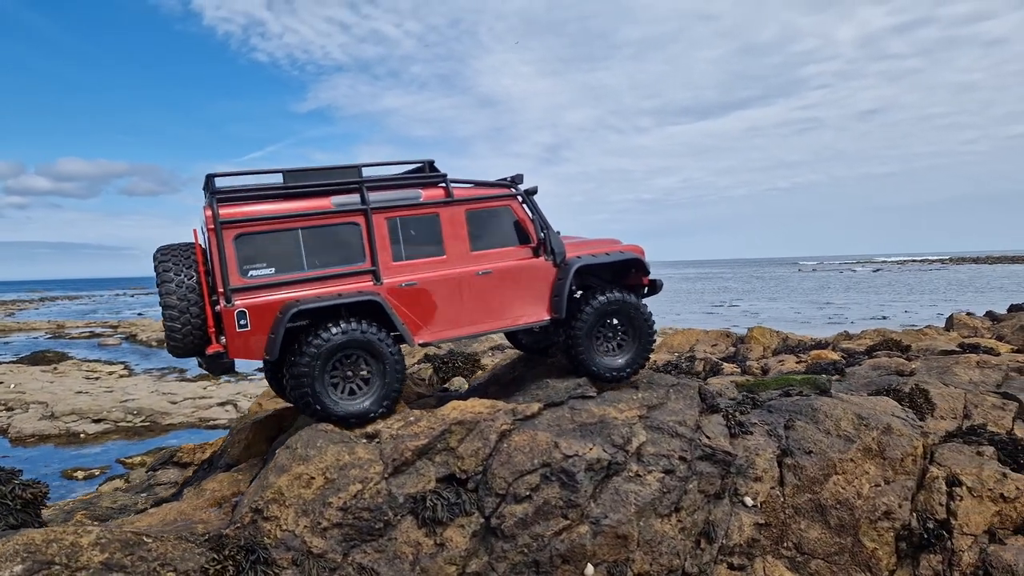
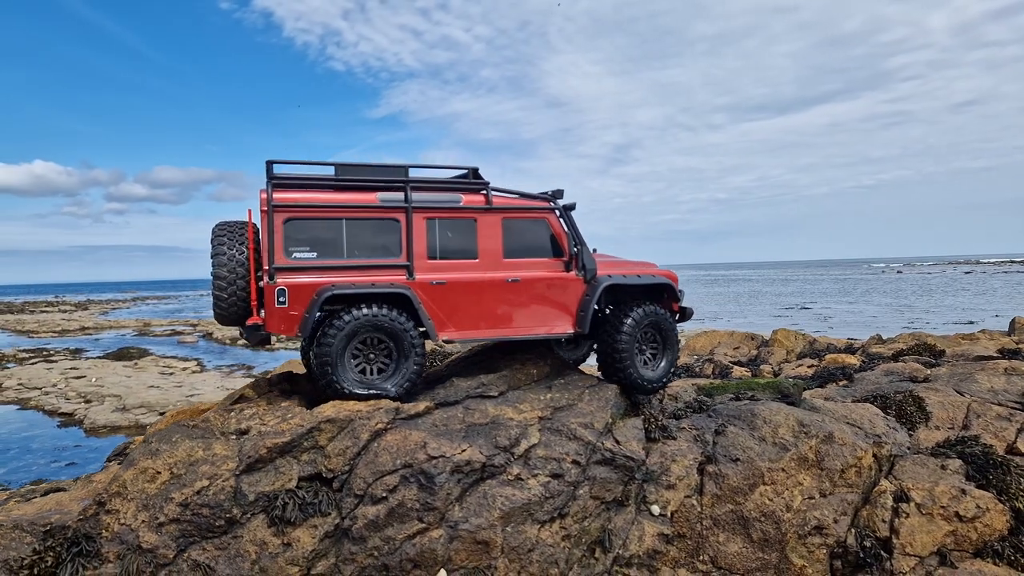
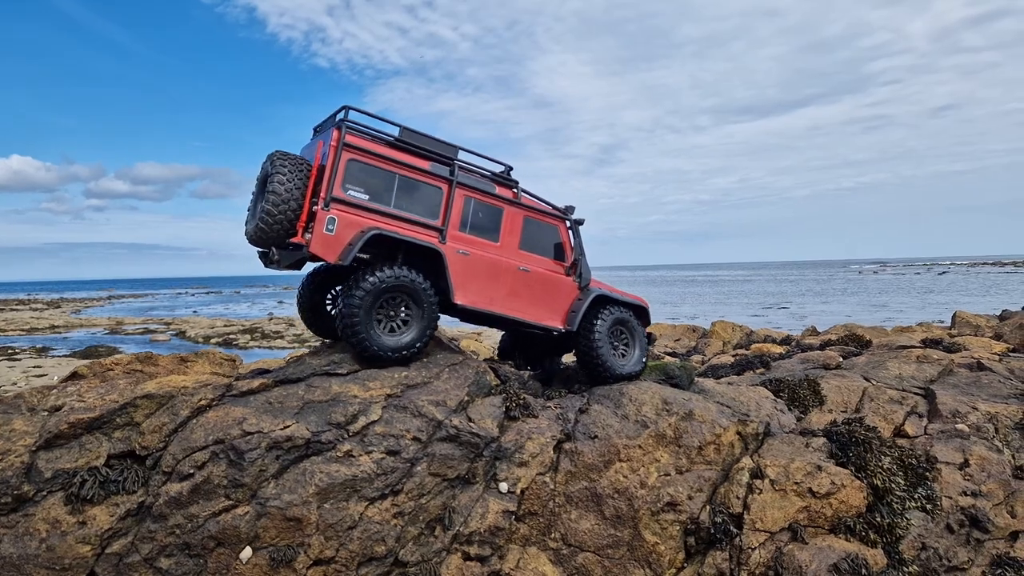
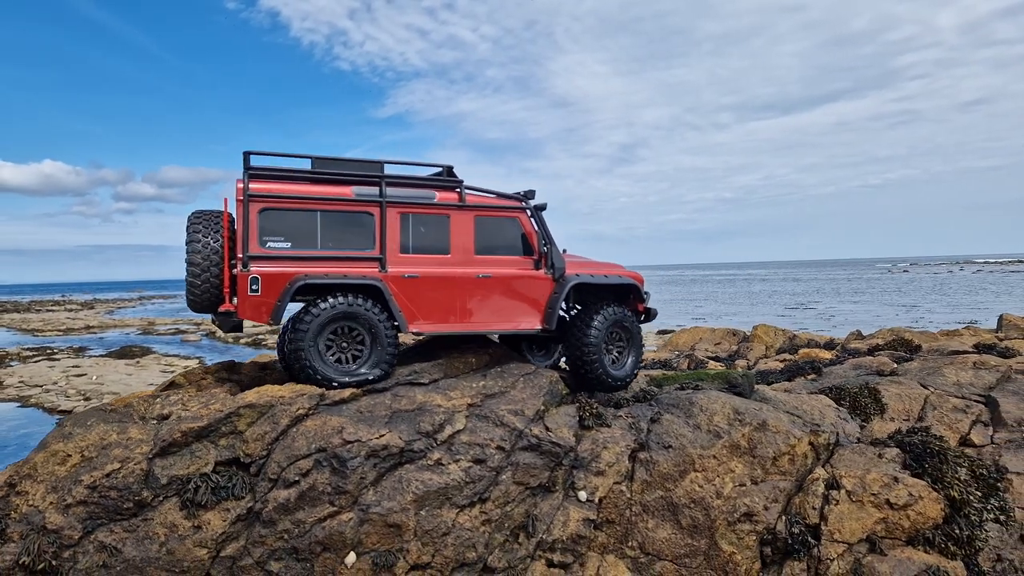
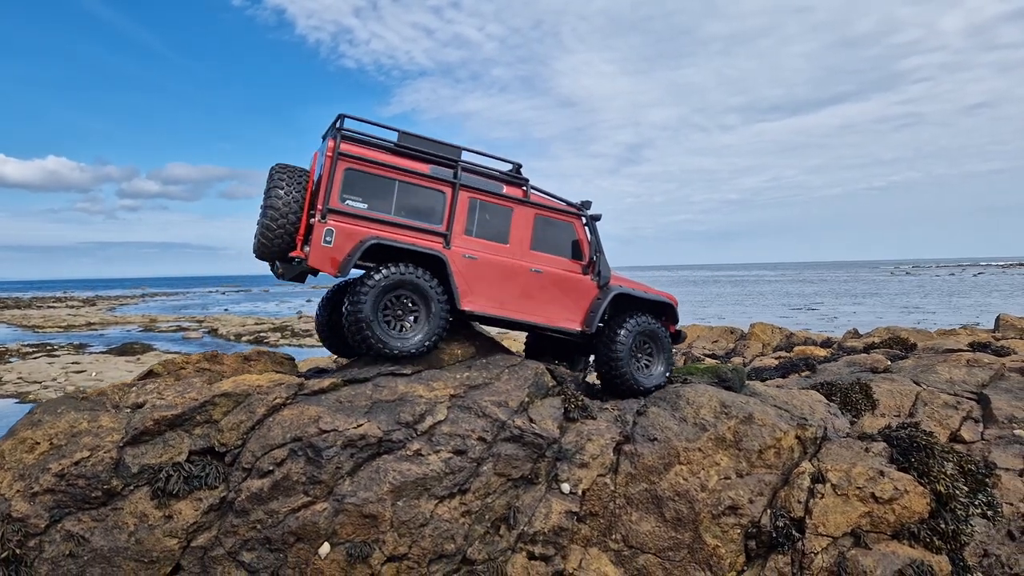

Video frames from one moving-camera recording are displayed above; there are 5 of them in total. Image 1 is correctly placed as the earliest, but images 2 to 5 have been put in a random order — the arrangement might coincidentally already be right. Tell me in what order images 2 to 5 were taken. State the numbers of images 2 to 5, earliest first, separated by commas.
2, 4, 5, 3
